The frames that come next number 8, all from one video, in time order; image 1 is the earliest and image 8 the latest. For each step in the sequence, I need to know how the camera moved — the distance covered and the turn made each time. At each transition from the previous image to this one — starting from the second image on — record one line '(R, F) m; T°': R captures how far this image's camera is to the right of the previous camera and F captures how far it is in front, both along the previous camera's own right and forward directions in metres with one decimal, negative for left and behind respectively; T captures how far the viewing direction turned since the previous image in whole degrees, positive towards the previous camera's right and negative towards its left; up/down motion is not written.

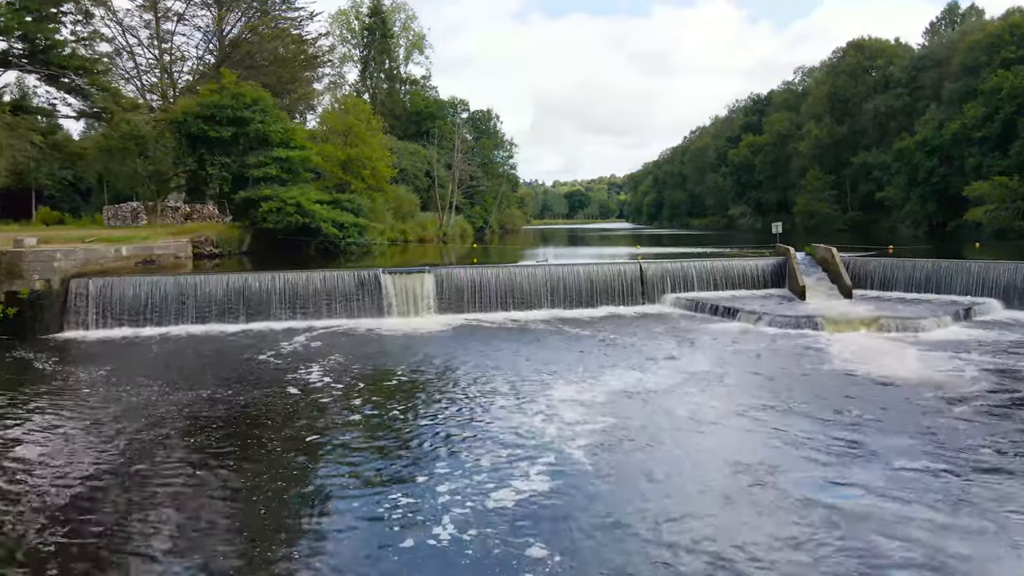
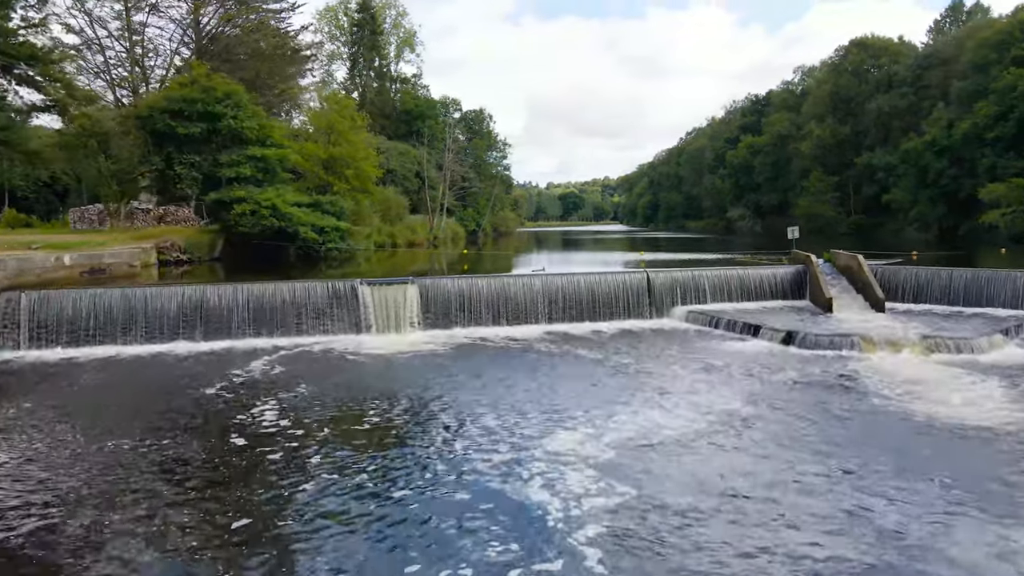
(0.0, +2.0) m; 0°
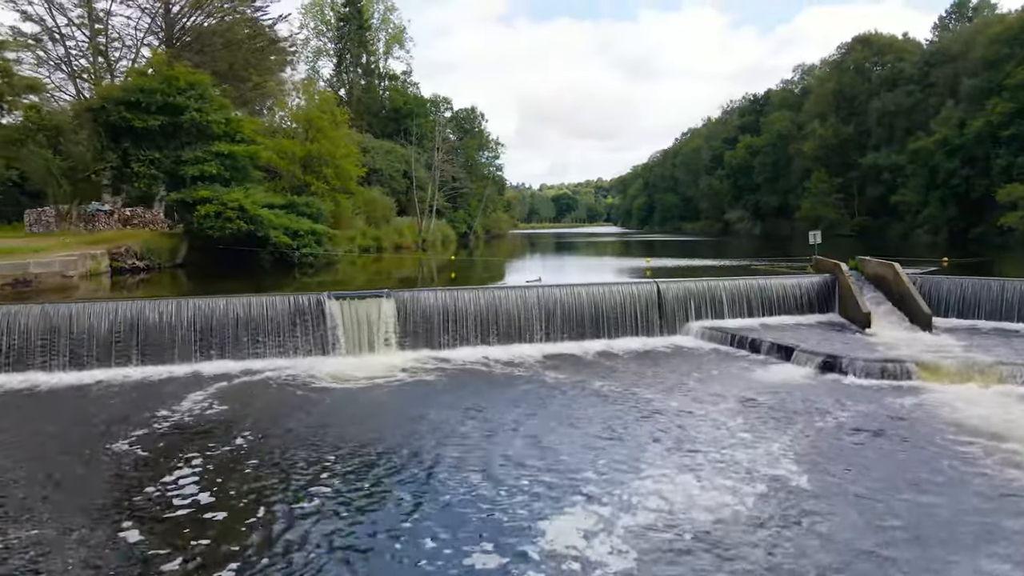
(0.0, +2.3) m; +1°
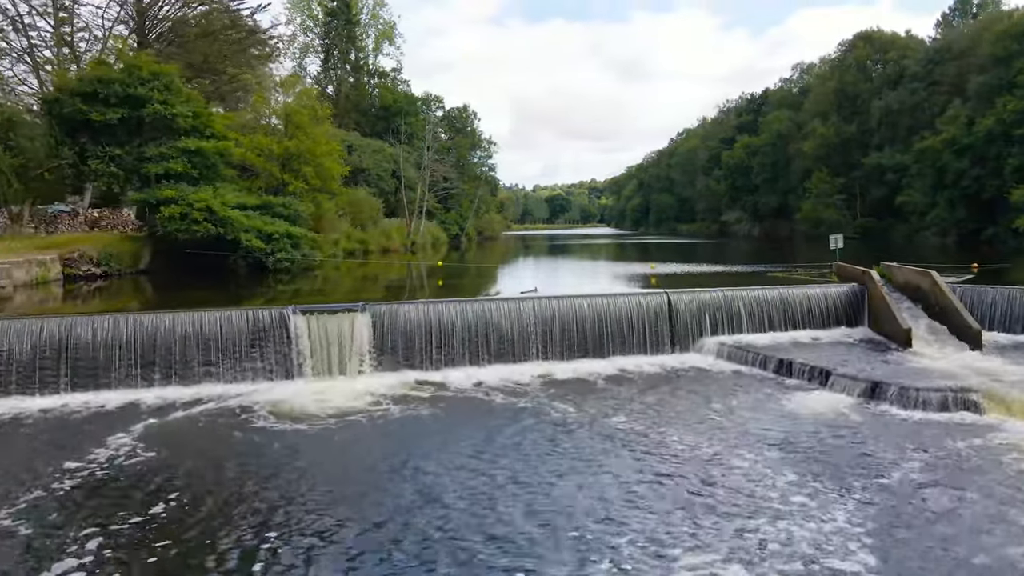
(0.0, +1.8) m; 0°
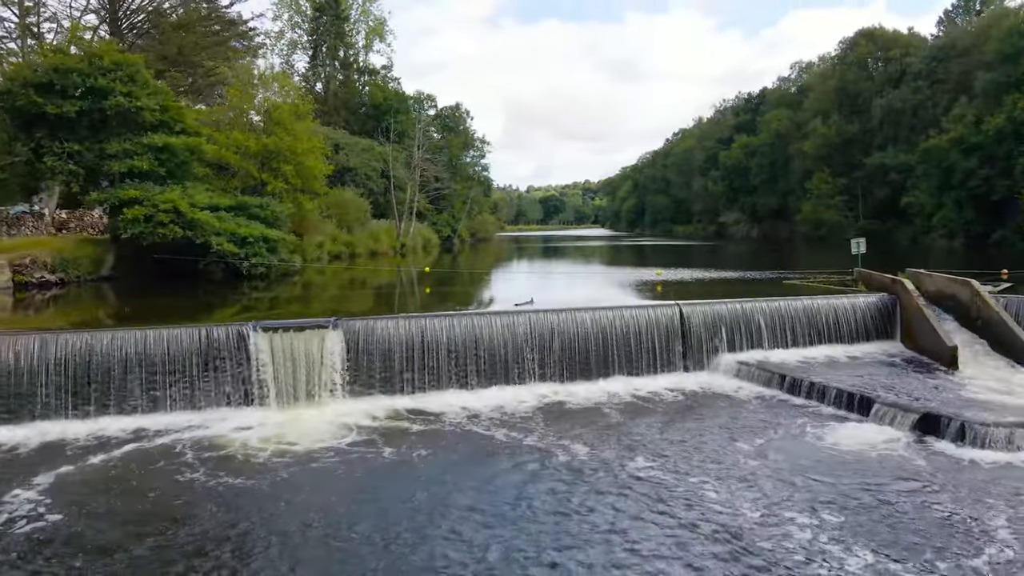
(0.0, +1.6) m; 0°
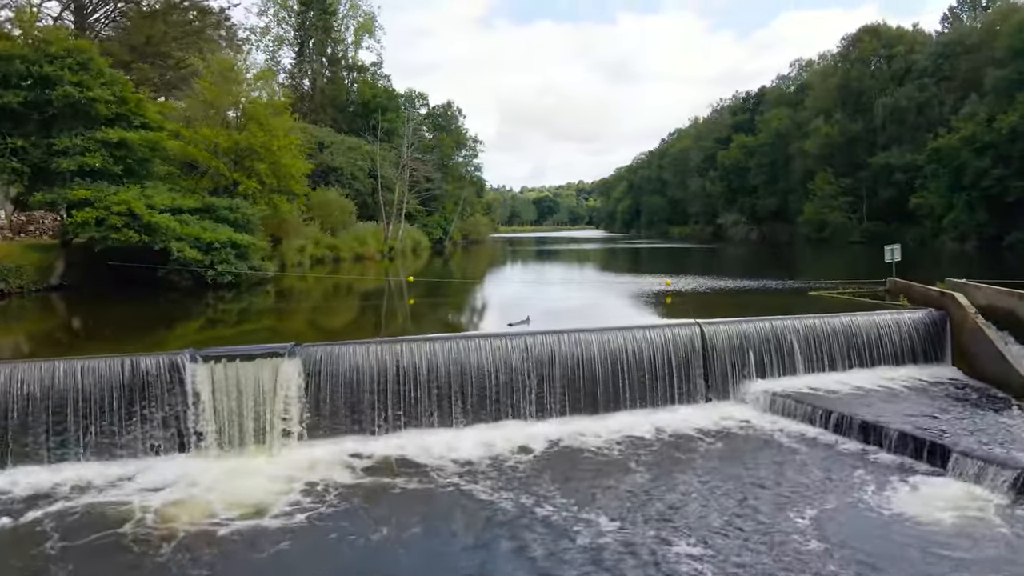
(0.0, +1.9) m; 0°
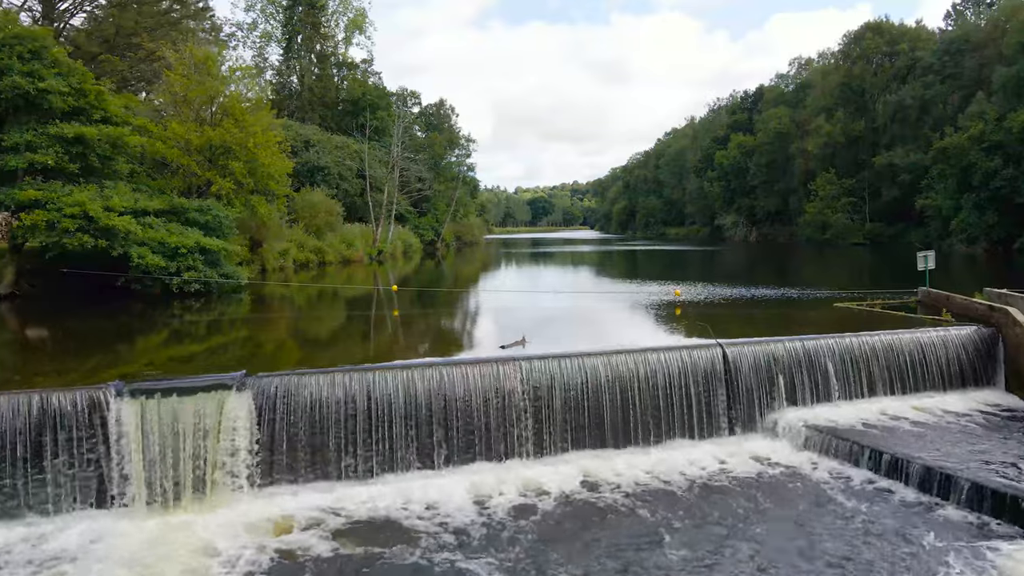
(0.0, +1.5) m; 0°
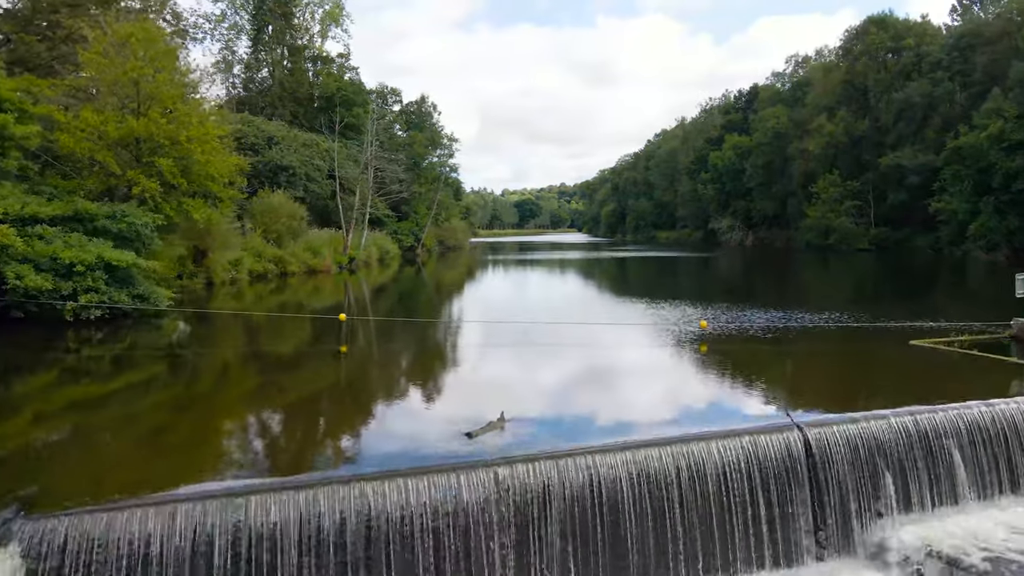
(+0.1, +3.3) m; +1°
